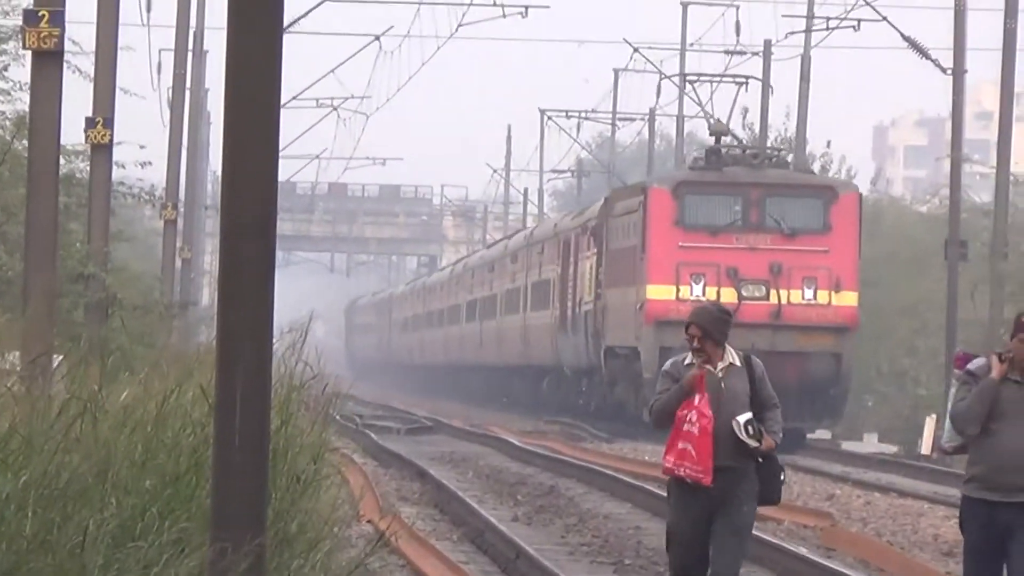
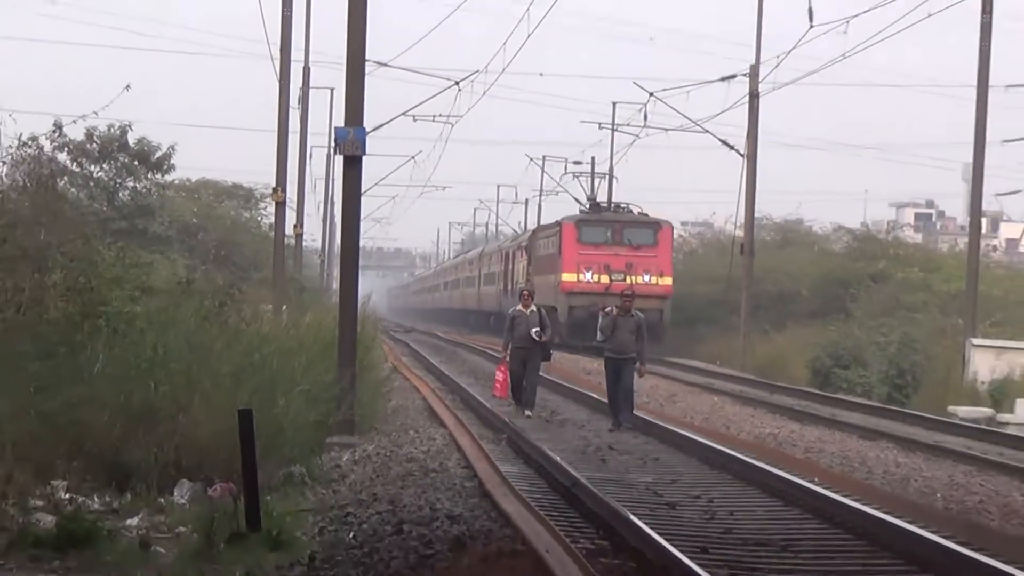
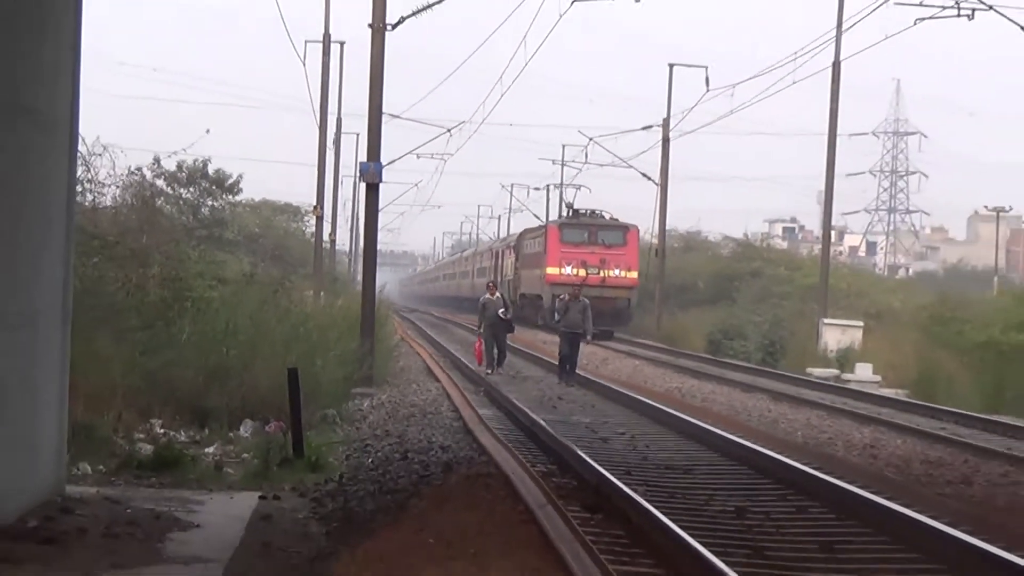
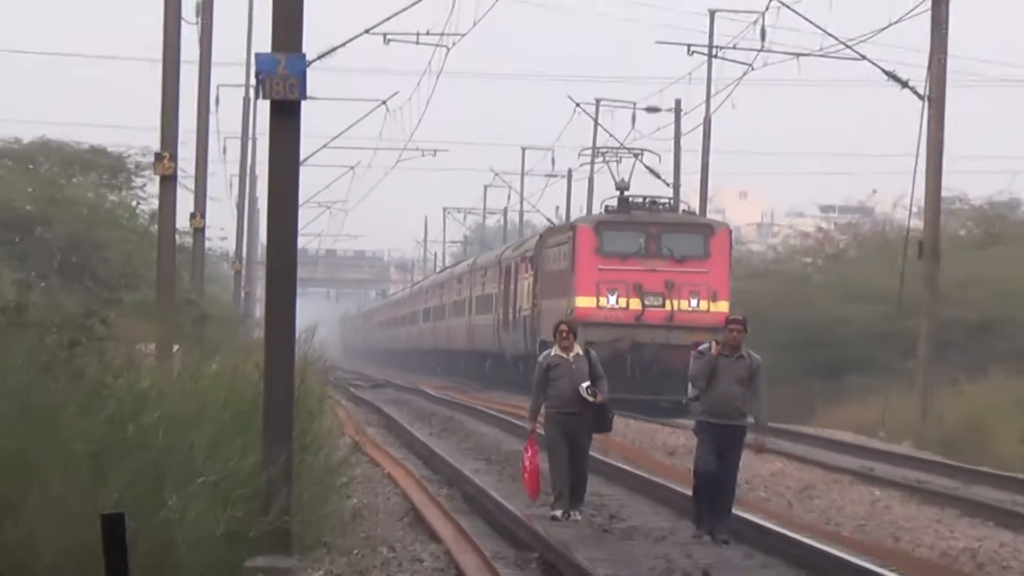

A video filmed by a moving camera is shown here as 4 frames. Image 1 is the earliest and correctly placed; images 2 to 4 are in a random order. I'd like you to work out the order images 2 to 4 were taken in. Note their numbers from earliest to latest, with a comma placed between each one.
4, 2, 3
